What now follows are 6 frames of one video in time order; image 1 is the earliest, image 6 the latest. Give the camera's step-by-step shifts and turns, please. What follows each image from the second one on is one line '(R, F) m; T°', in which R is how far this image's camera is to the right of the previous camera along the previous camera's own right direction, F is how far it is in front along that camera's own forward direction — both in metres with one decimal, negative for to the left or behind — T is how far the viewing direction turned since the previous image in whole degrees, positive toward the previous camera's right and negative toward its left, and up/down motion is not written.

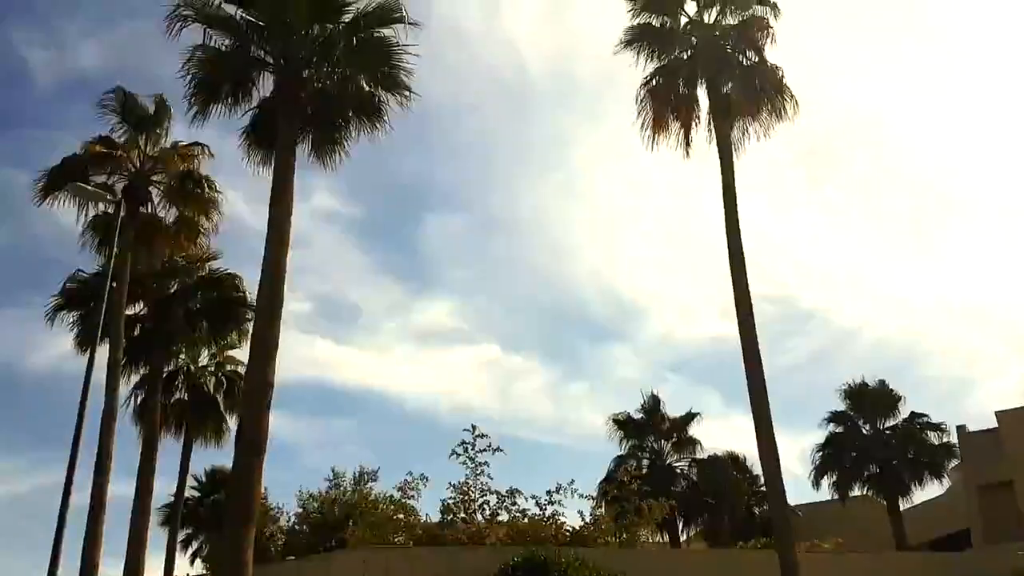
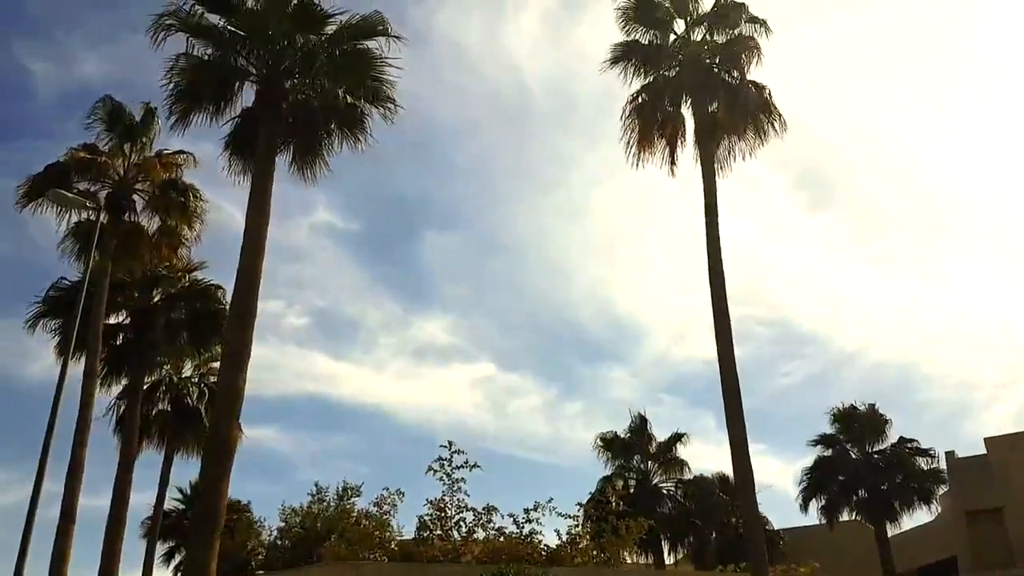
(+0.4, +0.1) m; 0°
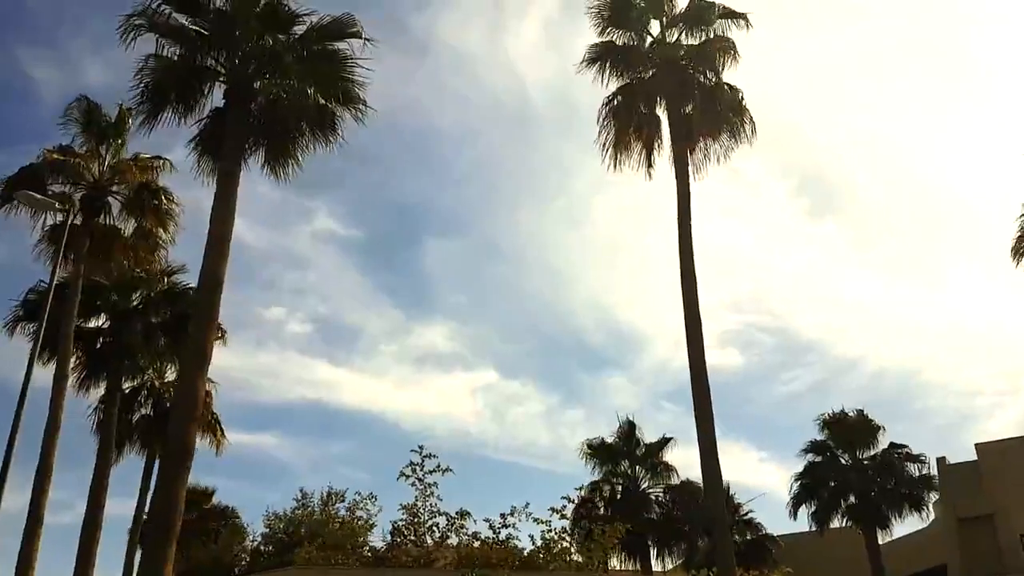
(+0.6, +0.1) m; 0°
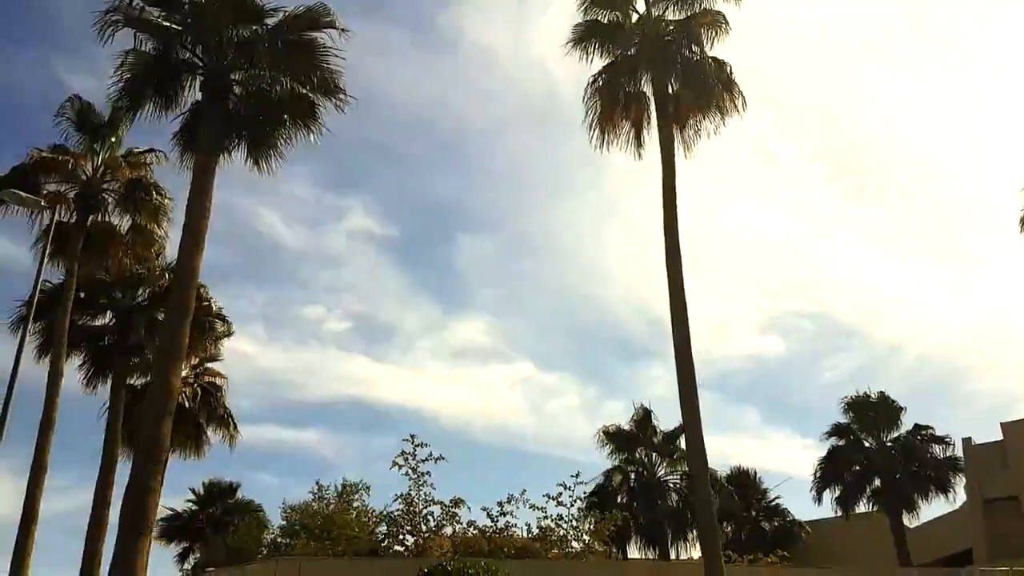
(+1.0, +0.2) m; -2°
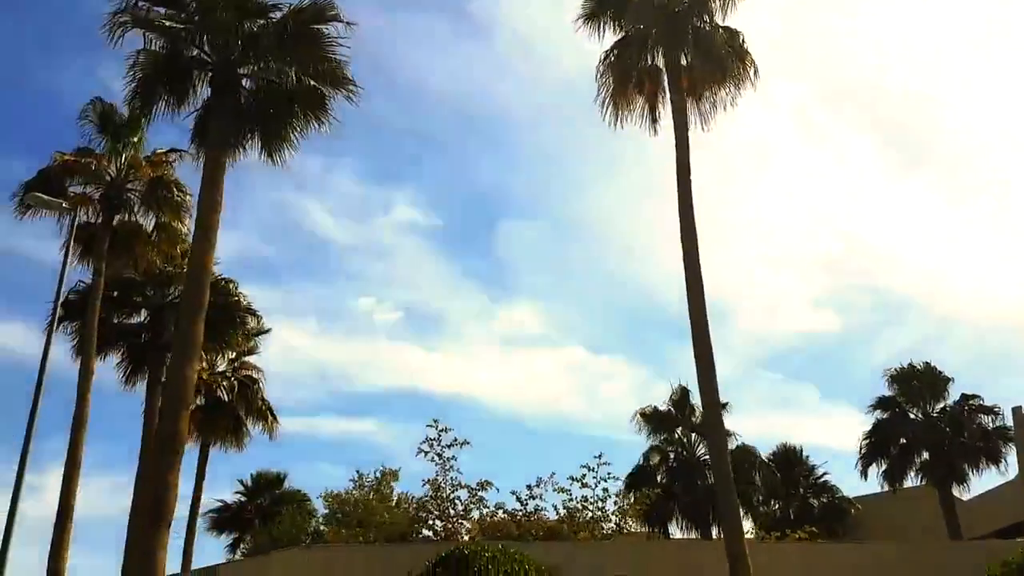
(+0.6, +0.1) m; -3°
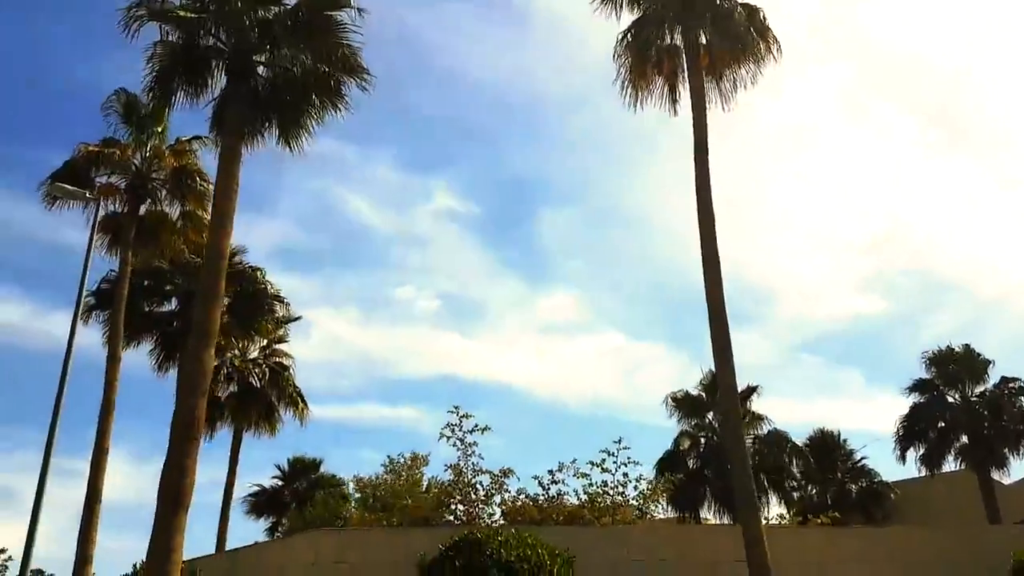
(+0.4, +0.1) m; -3°
